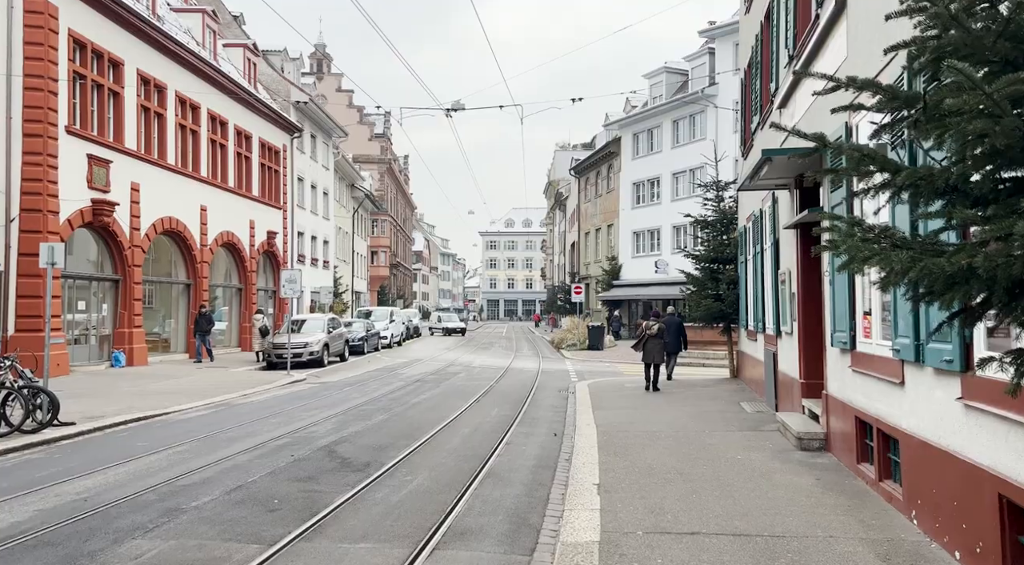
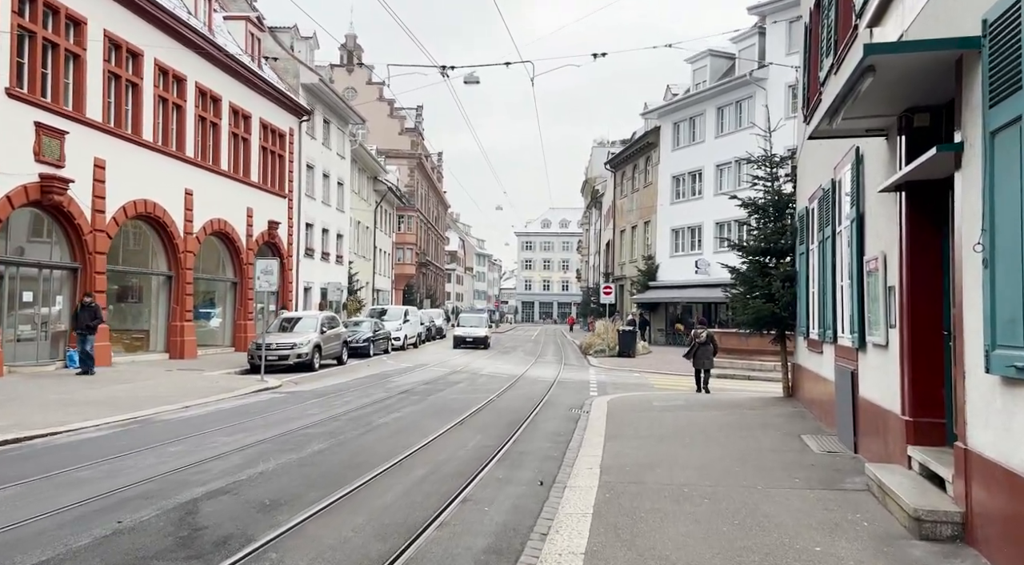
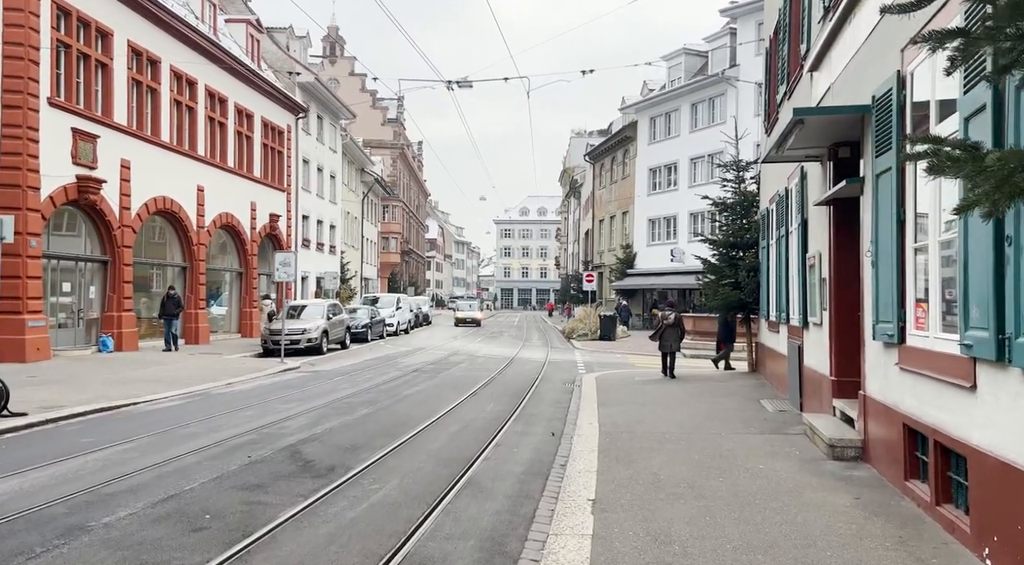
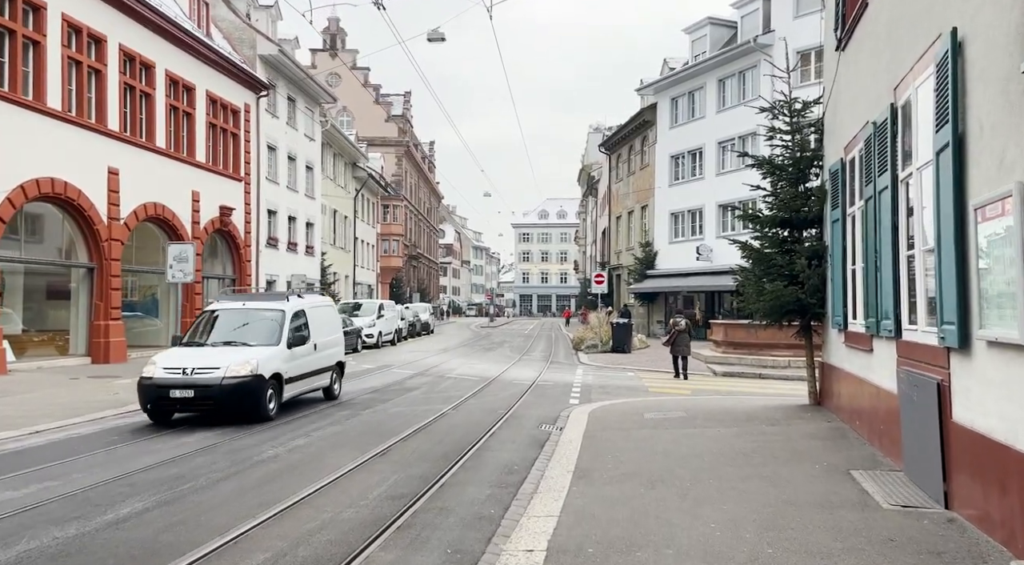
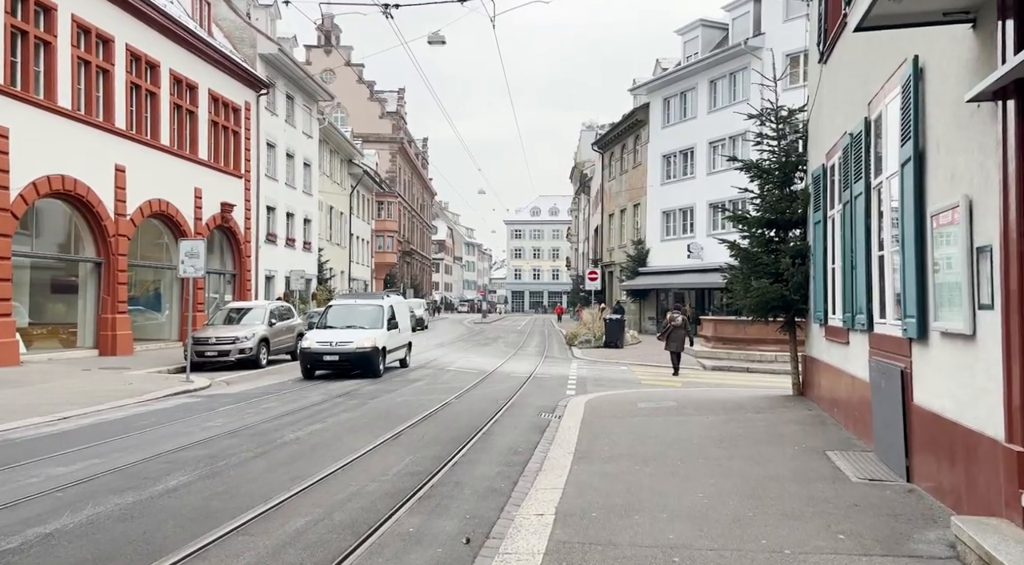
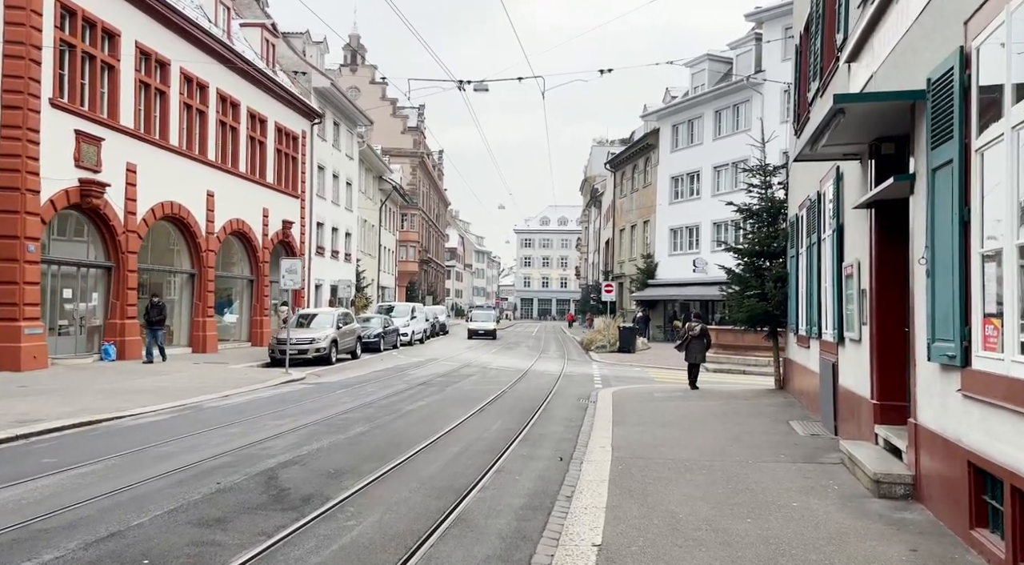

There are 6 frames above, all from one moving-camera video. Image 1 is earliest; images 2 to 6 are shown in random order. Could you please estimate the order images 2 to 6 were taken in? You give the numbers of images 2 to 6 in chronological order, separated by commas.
3, 6, 2, 5, 4
